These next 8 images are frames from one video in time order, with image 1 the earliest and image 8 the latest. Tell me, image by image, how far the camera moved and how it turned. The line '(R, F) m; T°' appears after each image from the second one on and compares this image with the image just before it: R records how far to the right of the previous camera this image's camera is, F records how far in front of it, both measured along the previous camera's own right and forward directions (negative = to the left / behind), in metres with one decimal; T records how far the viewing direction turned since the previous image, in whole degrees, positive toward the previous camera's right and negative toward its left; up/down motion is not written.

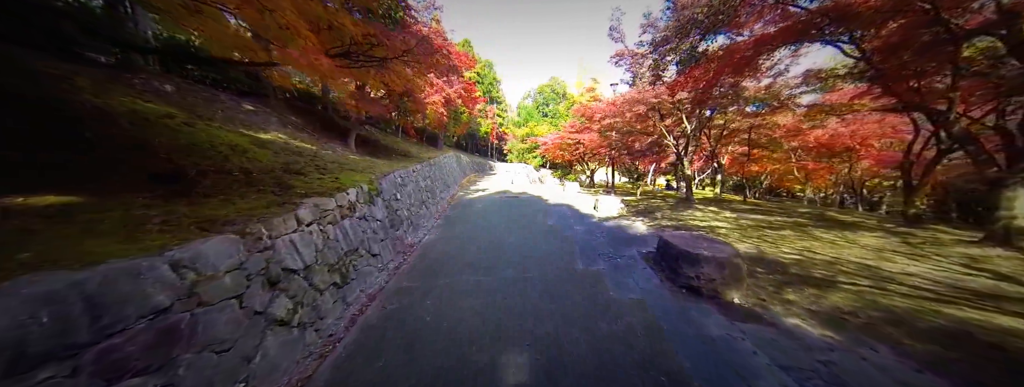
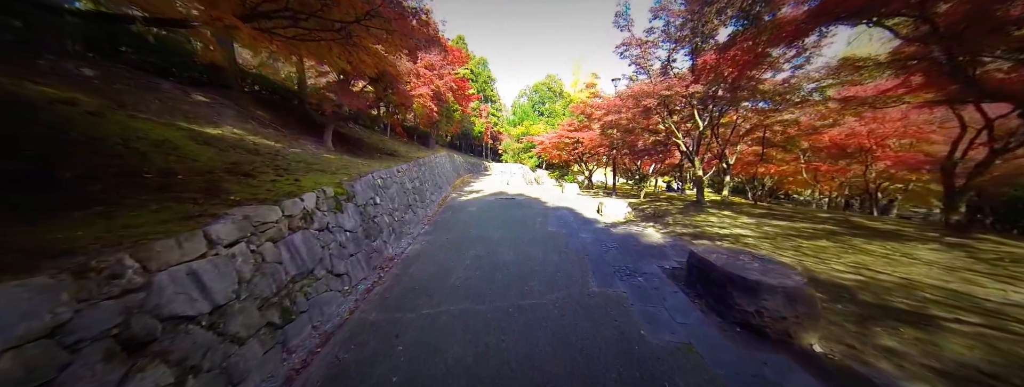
(0.0, +0.6) m; +1°
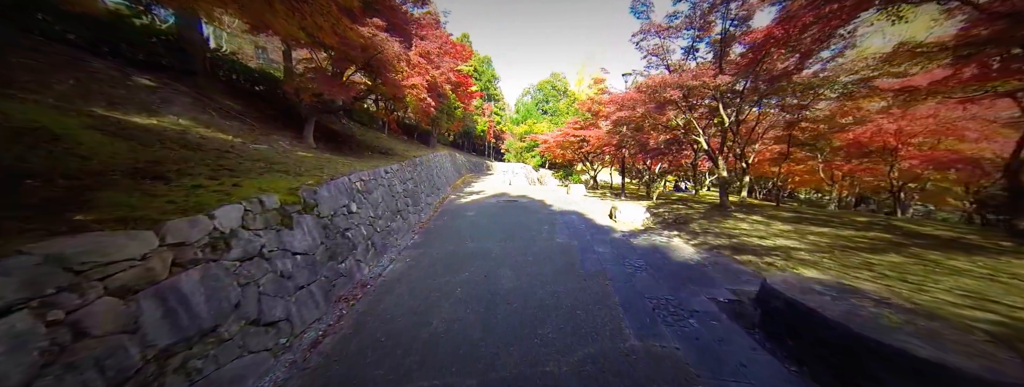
(0.0, +0.7) m; 0°
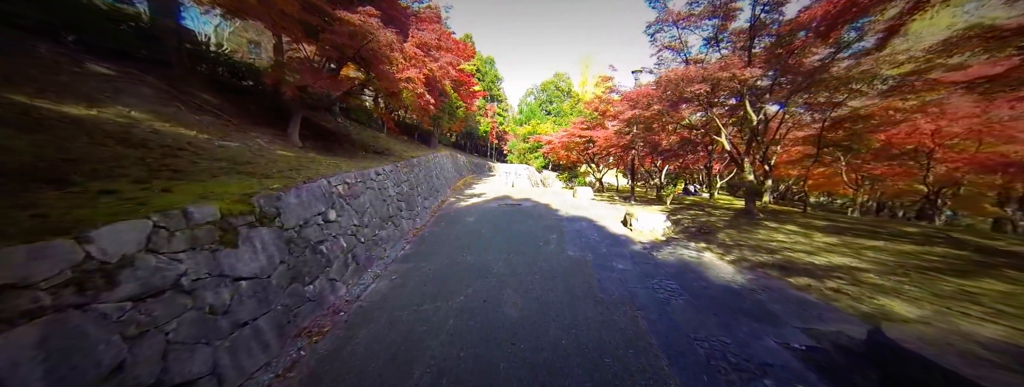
(0.0, +0.5) m; 0°
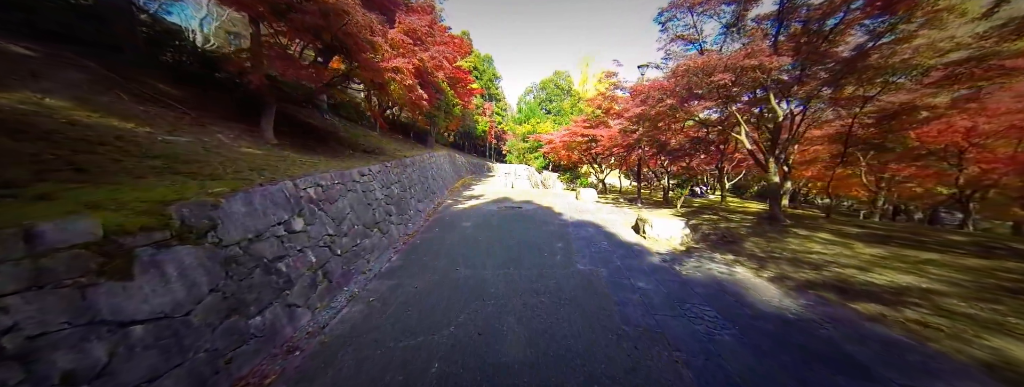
(0.0, +0.5) m; 0°
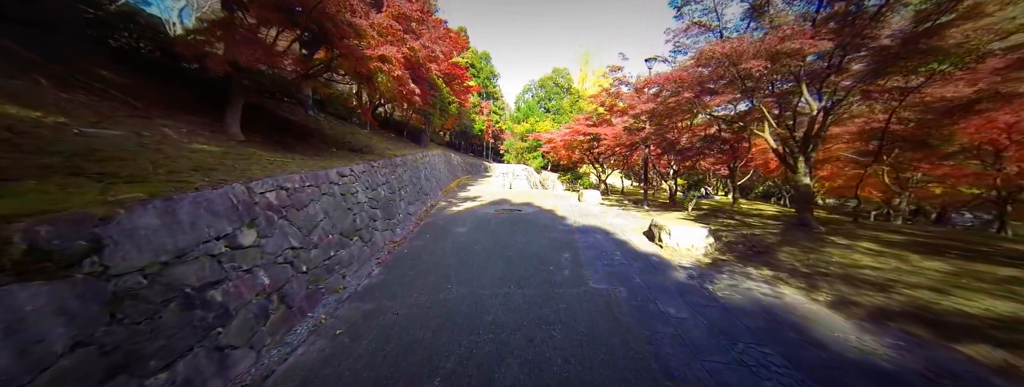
(0.0, +0.5) m; 0°
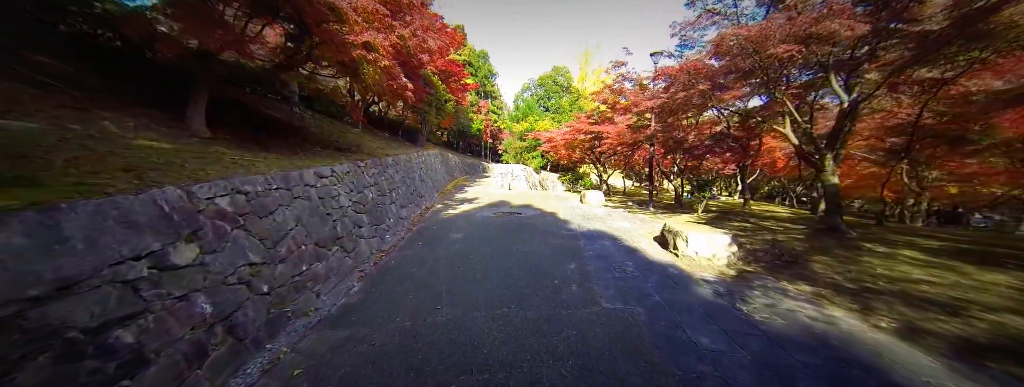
(0.0, +0.4) m; 0°
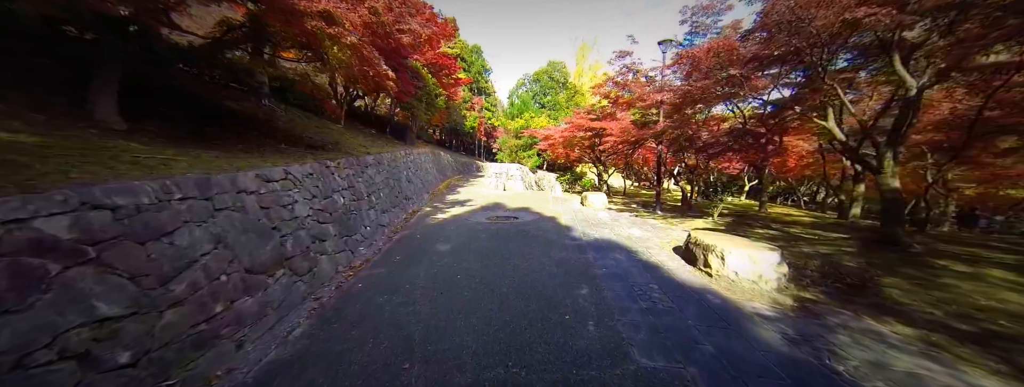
(0.0, +0.7) m; +1°
